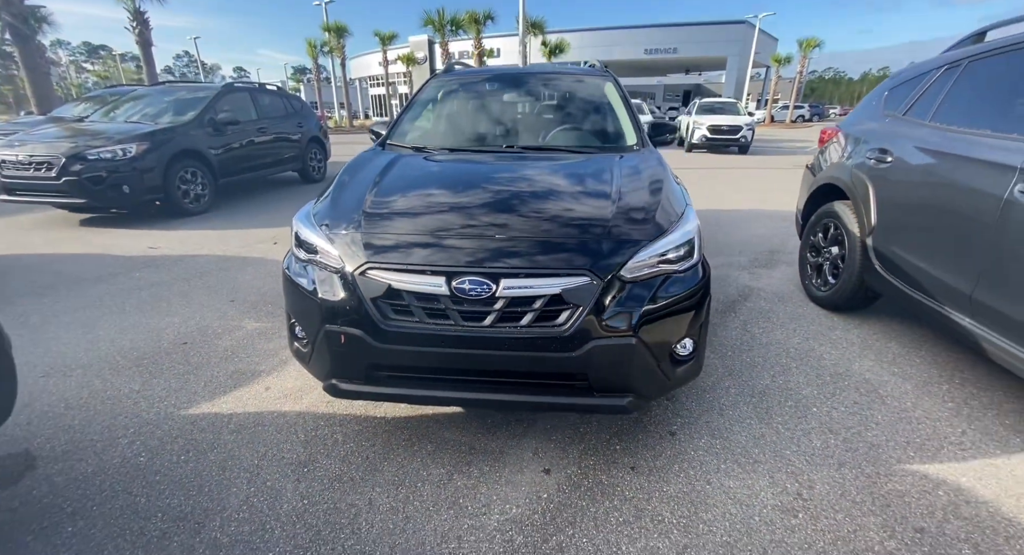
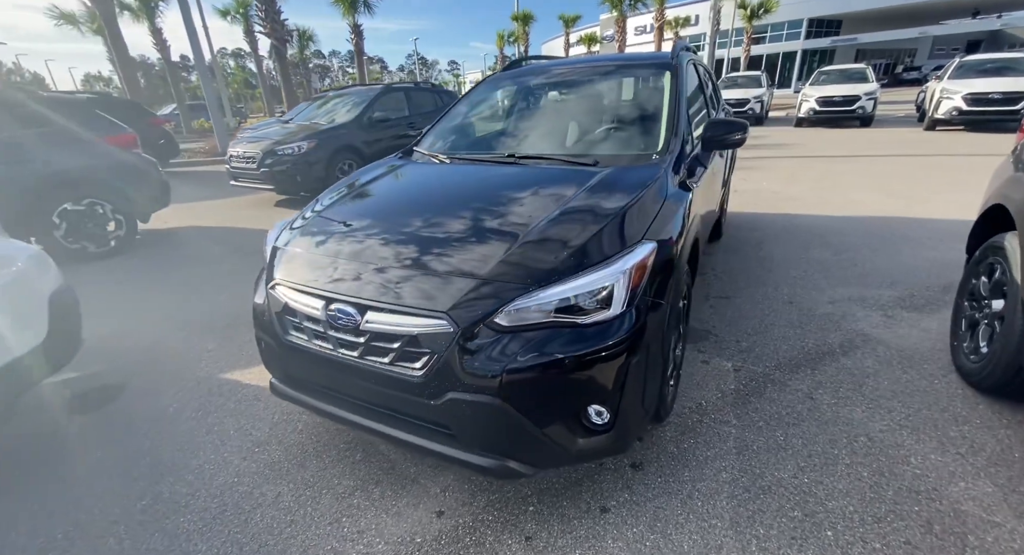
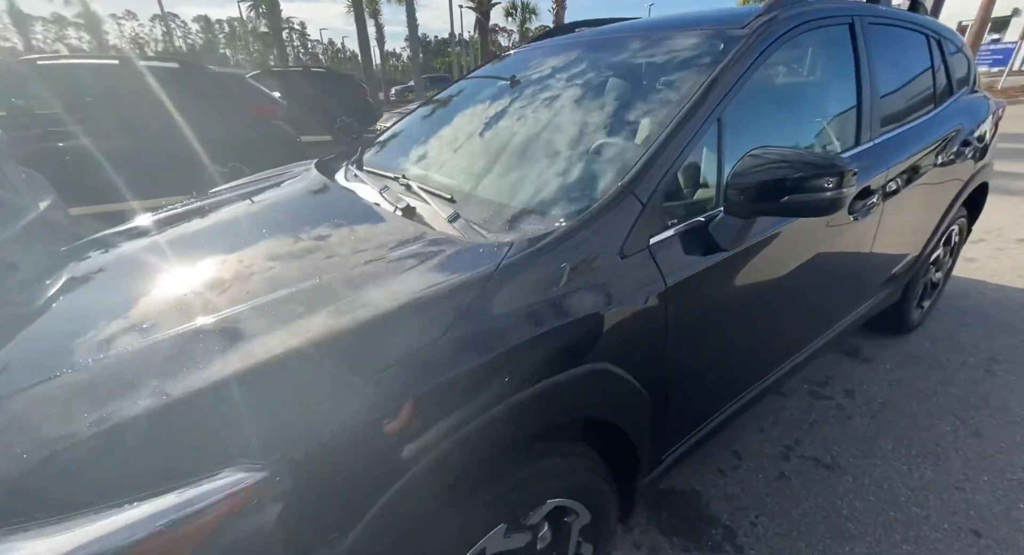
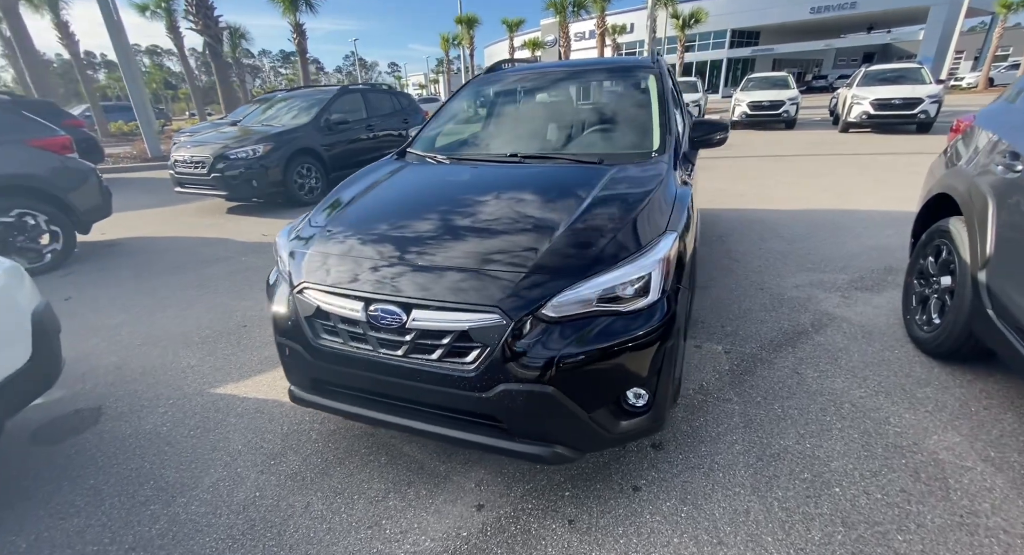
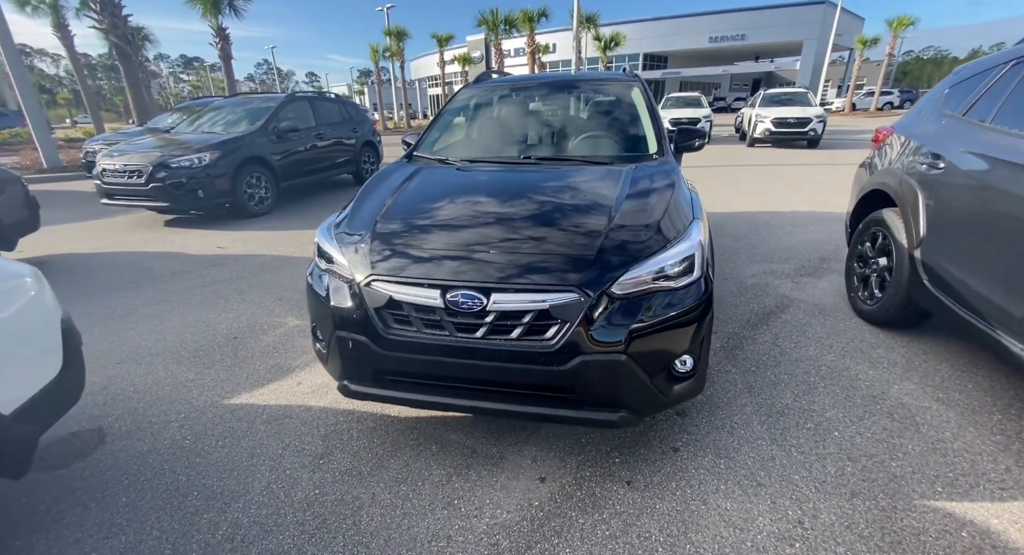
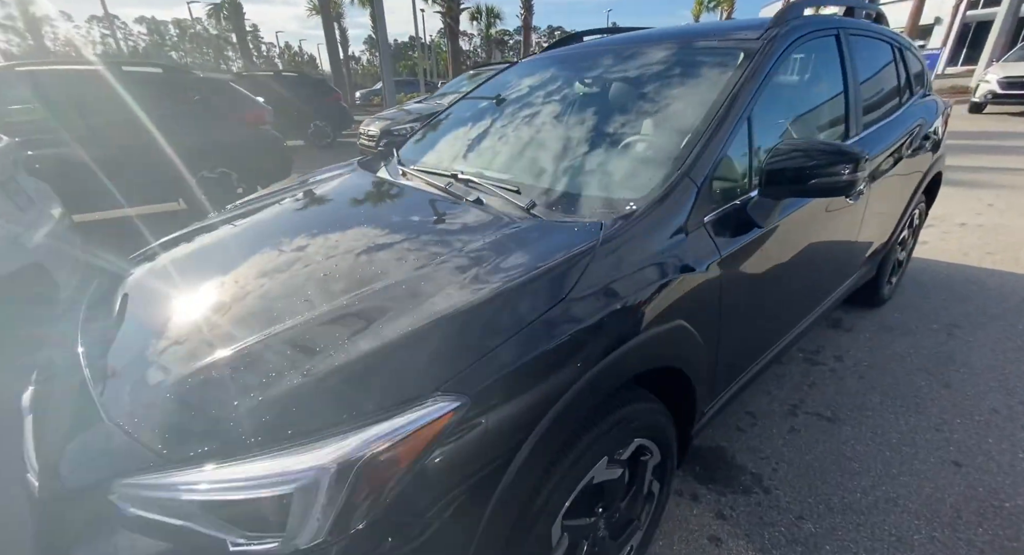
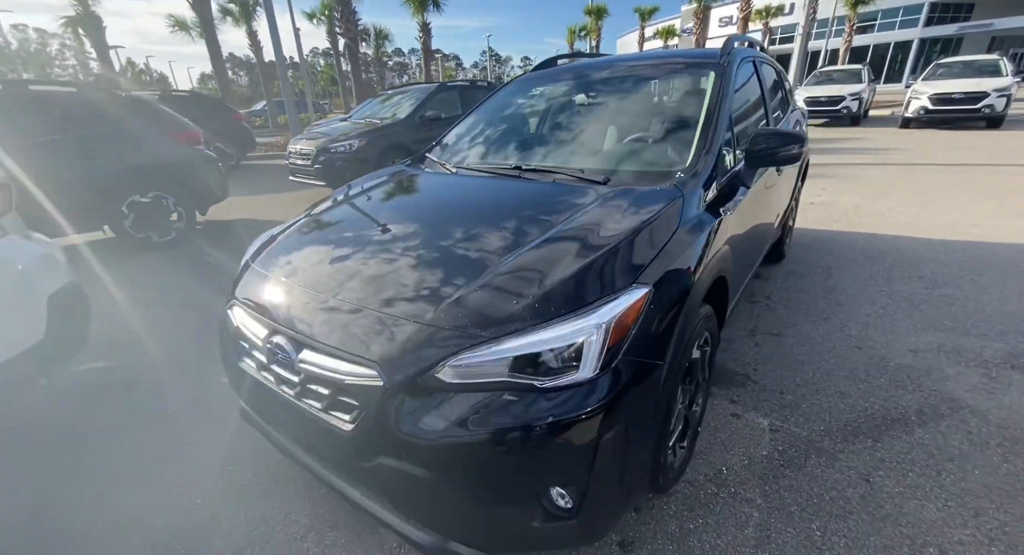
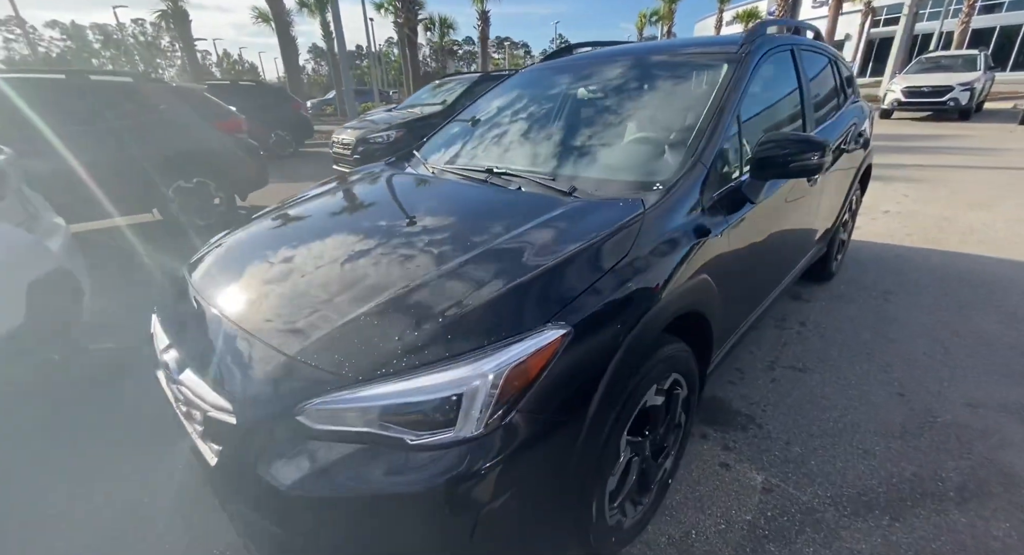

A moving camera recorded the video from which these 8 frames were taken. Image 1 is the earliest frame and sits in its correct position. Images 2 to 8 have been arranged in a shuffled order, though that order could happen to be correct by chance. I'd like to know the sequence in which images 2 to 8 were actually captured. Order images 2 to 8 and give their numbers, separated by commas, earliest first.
5, 4, 2, 7, 8, 6, 3
